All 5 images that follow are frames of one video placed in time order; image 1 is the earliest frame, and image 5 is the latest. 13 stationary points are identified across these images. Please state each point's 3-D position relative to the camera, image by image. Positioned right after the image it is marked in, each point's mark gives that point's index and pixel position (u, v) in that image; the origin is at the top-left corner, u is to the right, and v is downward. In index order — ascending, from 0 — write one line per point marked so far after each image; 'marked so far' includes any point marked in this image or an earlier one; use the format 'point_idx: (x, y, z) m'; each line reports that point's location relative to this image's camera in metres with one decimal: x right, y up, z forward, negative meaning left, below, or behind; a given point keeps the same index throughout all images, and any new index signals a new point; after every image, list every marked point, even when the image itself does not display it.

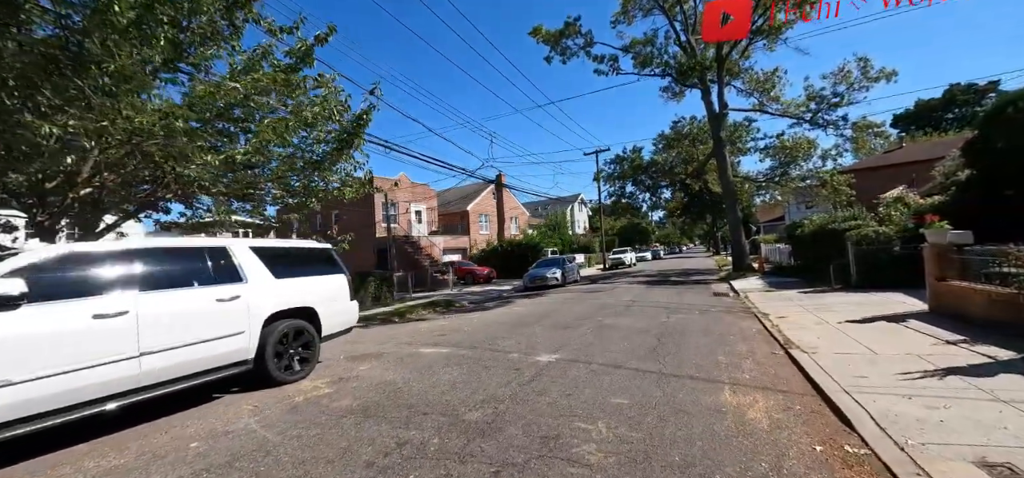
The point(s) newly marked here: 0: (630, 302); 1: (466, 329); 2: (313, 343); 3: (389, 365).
0: (+3.8, -2.0, +13.5) m
1: (-1.2, -2.2, +10.7) m
2: (-3.4, -1.8, +7.2) m
3: (-2.2, -2.2, +7.5) m
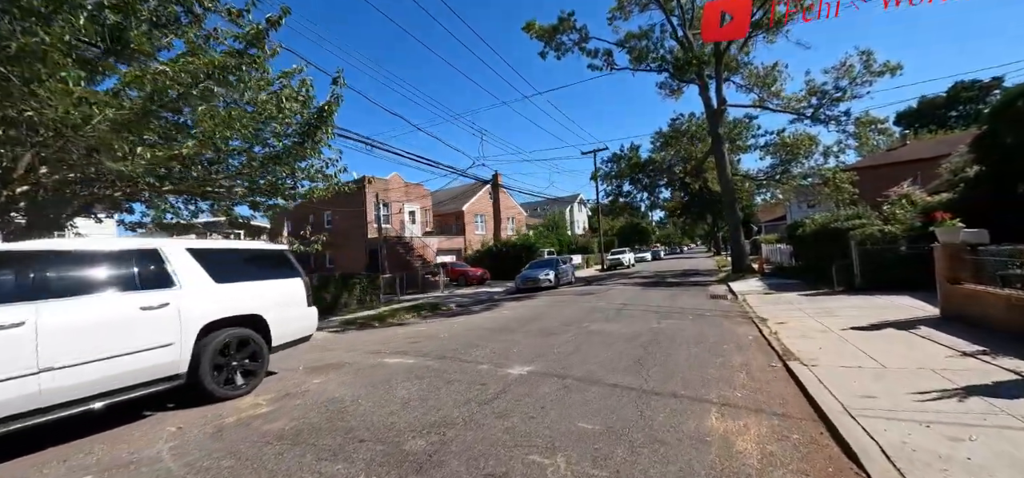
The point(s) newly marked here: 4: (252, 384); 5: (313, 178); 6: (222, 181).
0: (+3.3, -2.0, +12.8) m
1: (-1.6, -2.2, +10.0) m
2: (-3.8, -1.8, +6.6) m
3: (-2.7, -2.2, +6.8) m
4: (-3.9, -2.2, +6.5) m
5: (-4.9, +1.5, +10.5) m
6: (-6.1, +1.2, +8.9) m
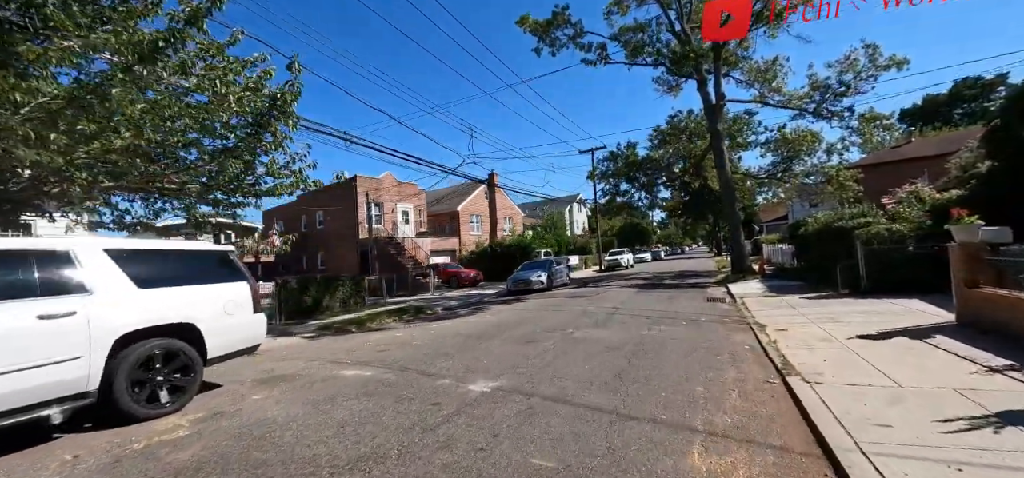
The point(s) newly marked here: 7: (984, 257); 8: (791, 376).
0: (+2.8, -2.0, +12.1) m
1: (-2.1, -2.2, +9.2) m
2: (-4.3, -1.8, +5.8) m
3: (-3.1, -2.2, +6.1) m
4: (-4.4, -2.2, +5.8) m
5: (-5.4, +1.5, +9.8) m
6: (-6.5, +1.2, +8.2) m
7: (+7.8, -0.3, +7.1) m
8: (+3.5, -1.7, +5.4) m
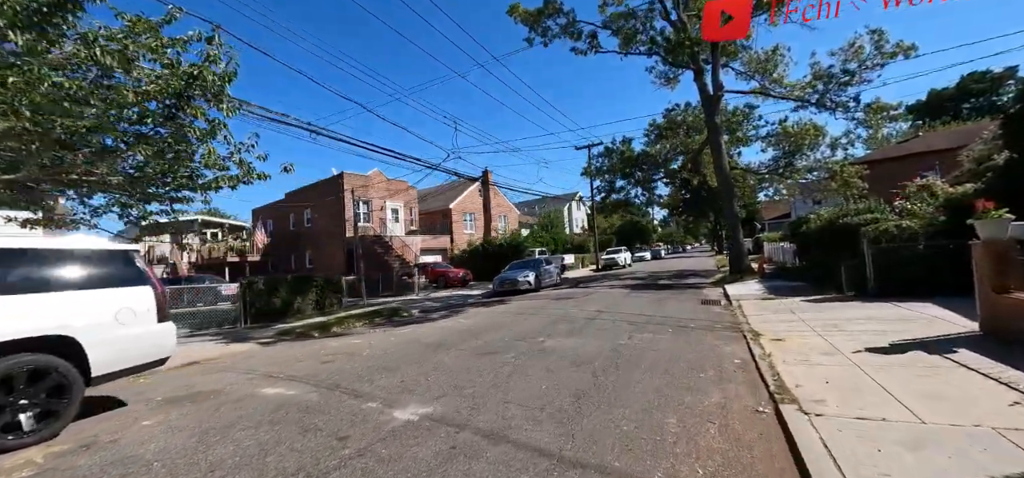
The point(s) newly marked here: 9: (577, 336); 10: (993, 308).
0: (+2.2, -1.9, +11.1) m
1: (-2.8, -2.2, +8.3) m
2: (-5.0, -1.7, +4.9) m
3: (-3.9, -2.1, +5.1) m
4: (-5.1, -2.1, +4.8) m
5: (-6.1, +1.5, +8.9) m
6: (-7.2, +1.3, +7.3) m
7: (+7.1, -0.3, +6.1) m
8: (+2.8, -1.7, +4.4) m
9: (+1.2, -1.9, +8.3) m
10: (+7.0, -1.0, +6.2) m
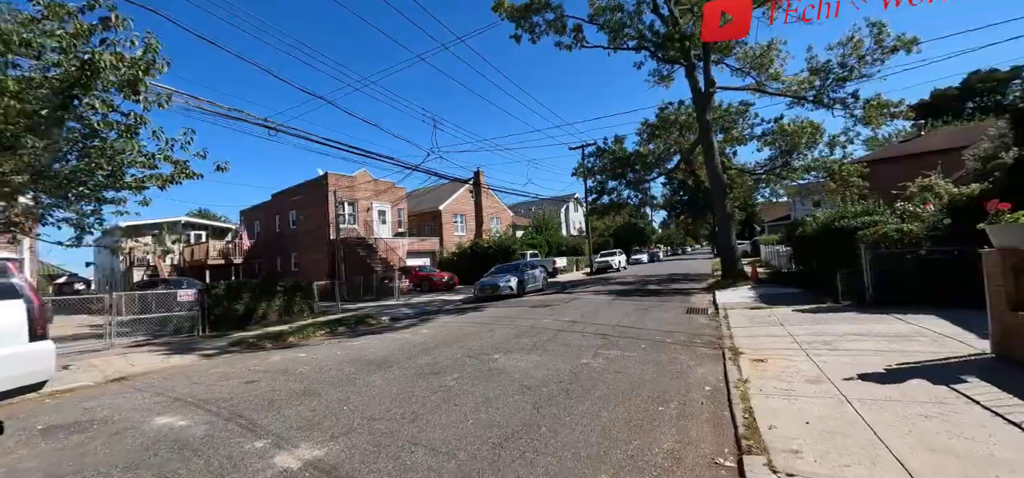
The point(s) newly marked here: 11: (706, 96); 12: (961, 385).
0: (+1.4, -2.0, +10.2) m
1: (-3.6, -2.3, +7.4) m
2: (-5.9, -1.8, +4.1) m
3: (-4.7, -2.2, +4.3) m
4: (-5.9, -2.2, +4.0) m
5: (-6.9, +1.5, +8.0) m
6: (-8.0, +1.2, +6.4) m
7: (+6.3, -0.3, +5.2) m
8: (+1.9, -1.7, +3.5) m
9: (+0.4, -2.0, +7.4) m
10: (+6.2, -1.1, +5.3) m
11: (+8.9, +6.6, +19.7) m
12: (+4.9, -1.6, +4.6) m
